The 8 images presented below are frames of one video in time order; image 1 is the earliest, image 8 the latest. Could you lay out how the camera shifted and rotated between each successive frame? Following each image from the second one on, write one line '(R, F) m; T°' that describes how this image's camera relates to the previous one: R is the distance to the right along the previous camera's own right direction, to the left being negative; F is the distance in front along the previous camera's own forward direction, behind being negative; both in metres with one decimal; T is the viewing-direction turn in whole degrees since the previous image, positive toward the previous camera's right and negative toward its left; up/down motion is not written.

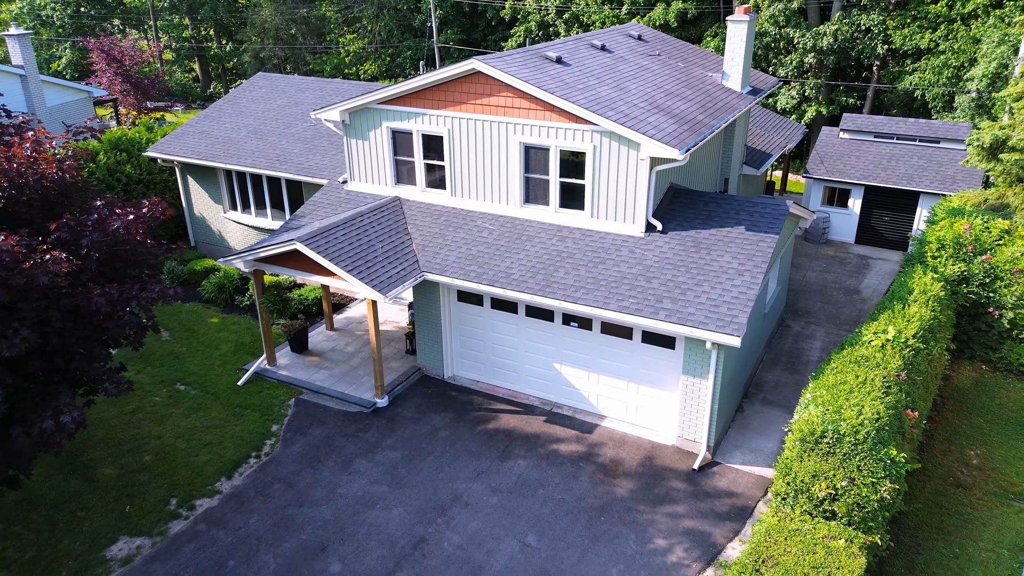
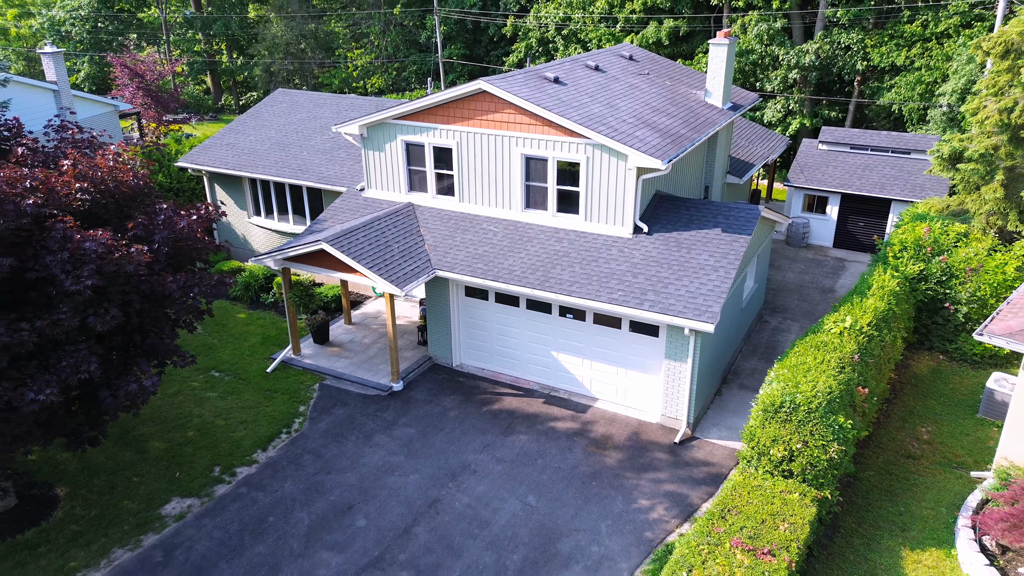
(0.0, -1.4) m; 0°
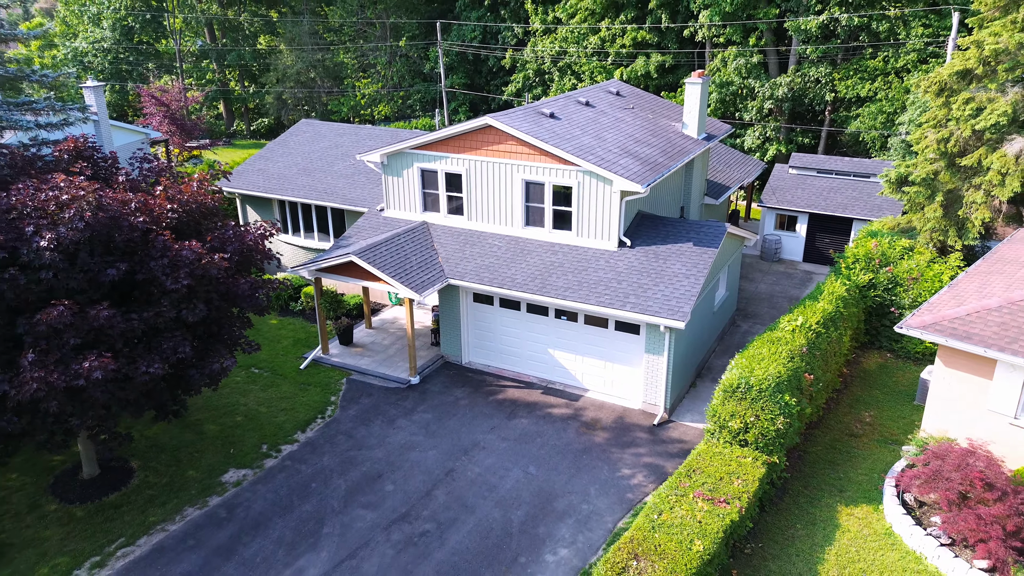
(-0.1, -2.1) m; 0°
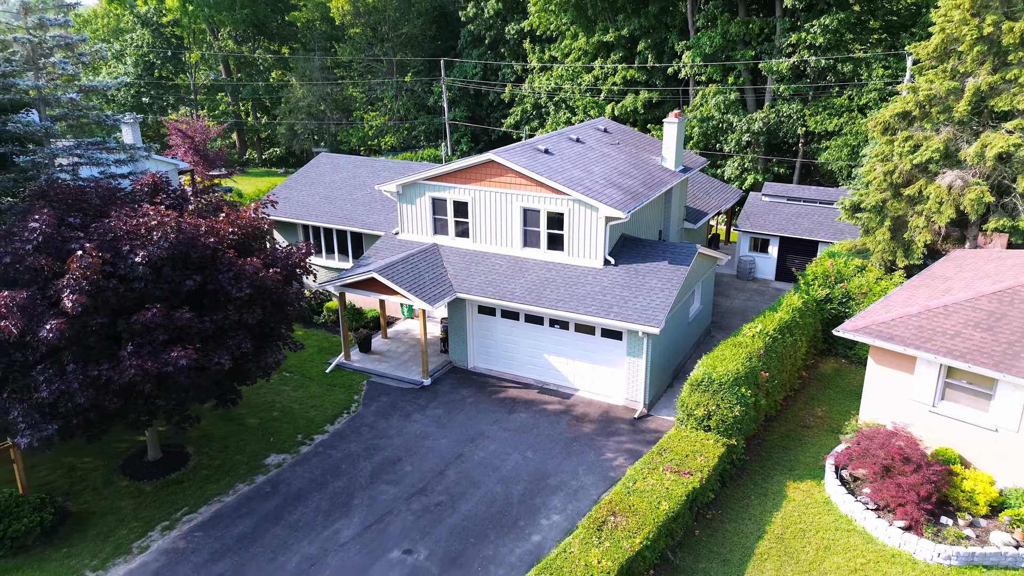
(0.0, -2.3) m; 0°
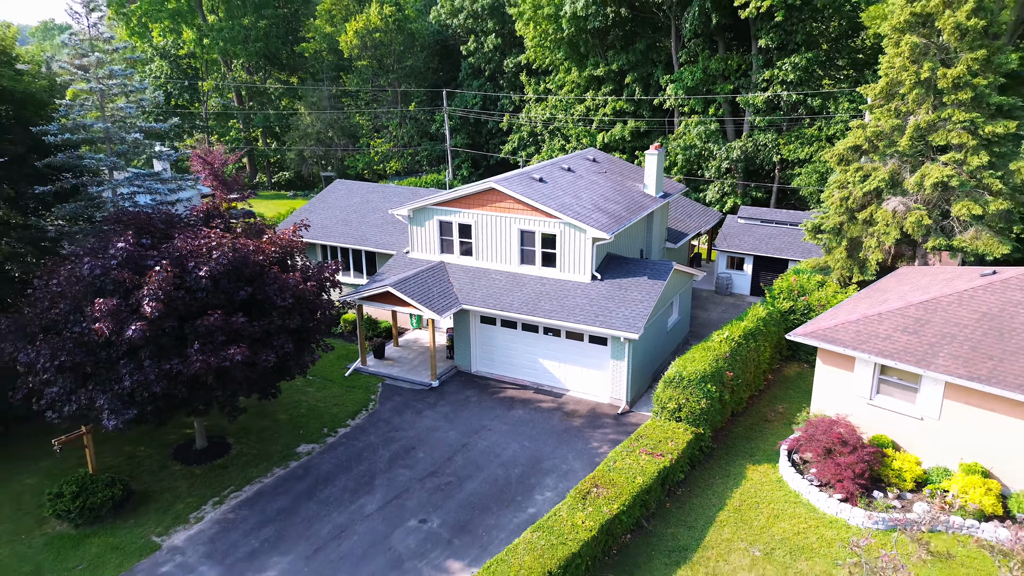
(0.0, -2.4) m; 0°
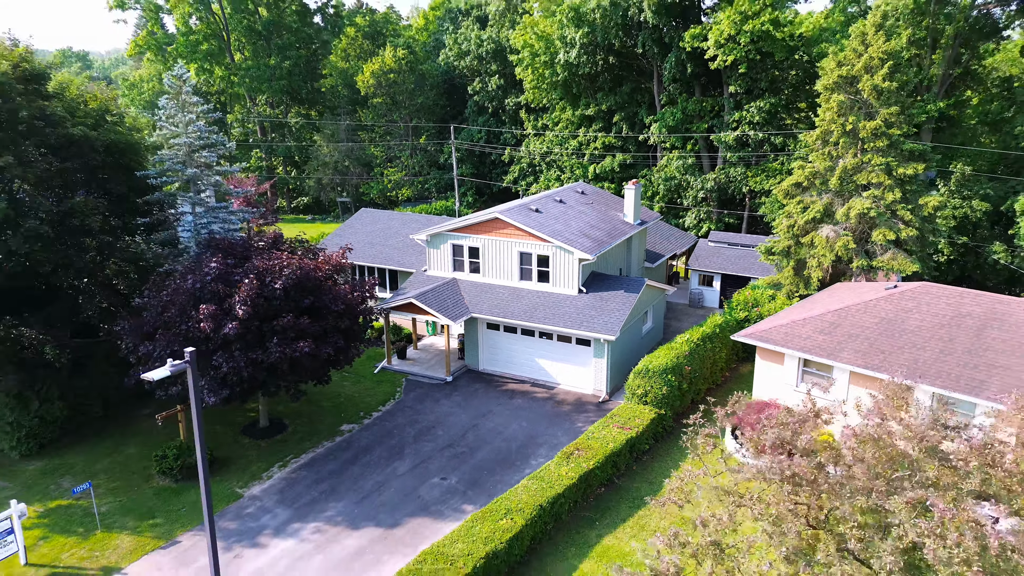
(0.0, -4.3) m; 0°
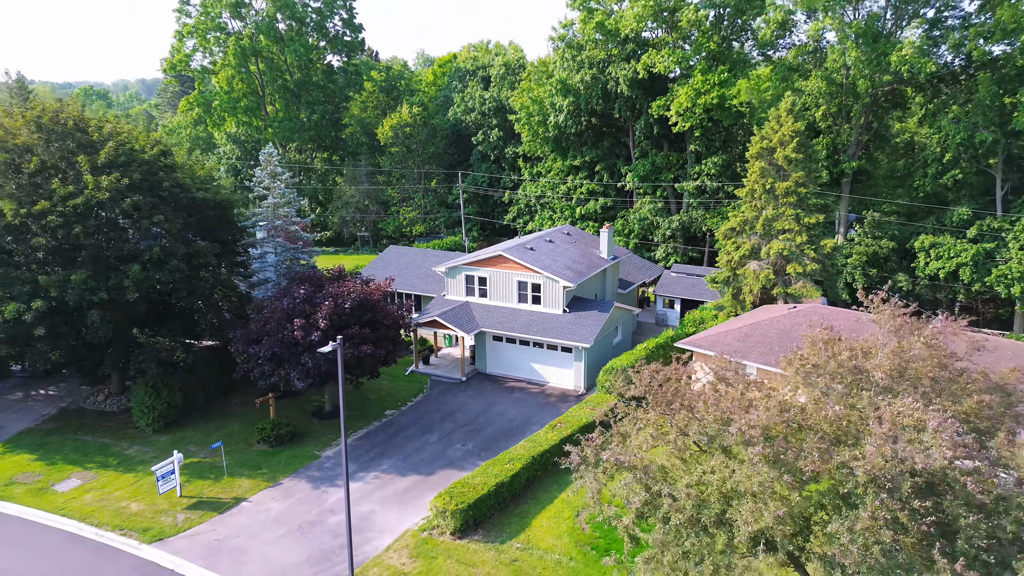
(-0.1, -7.3) m; 0°
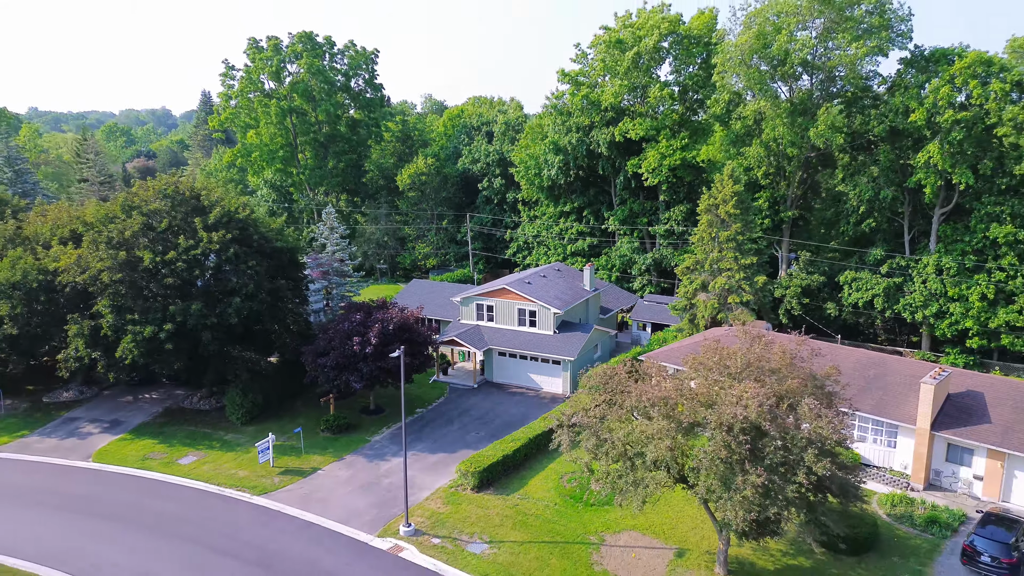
(-0.1, -8.7) m; 0°
